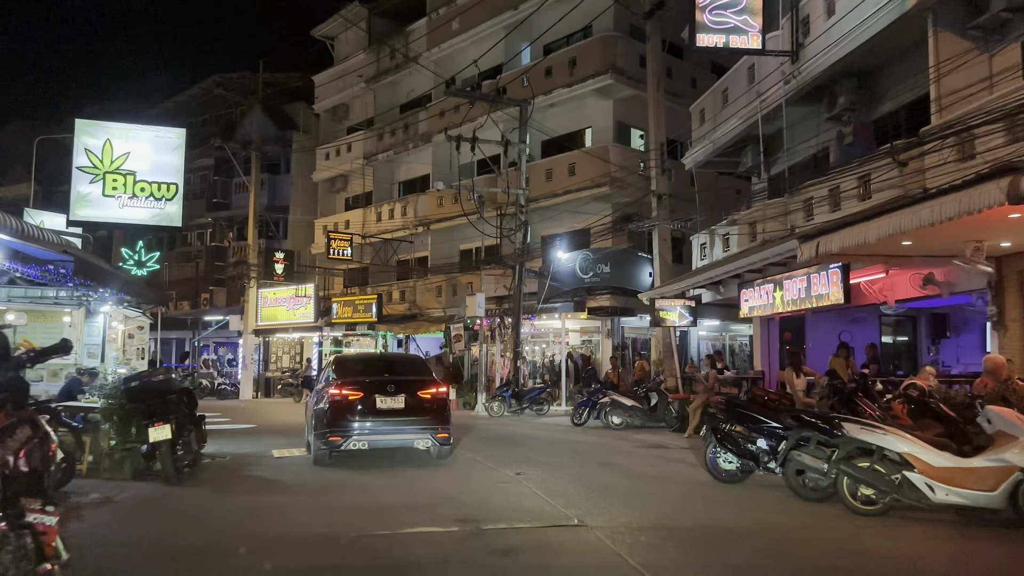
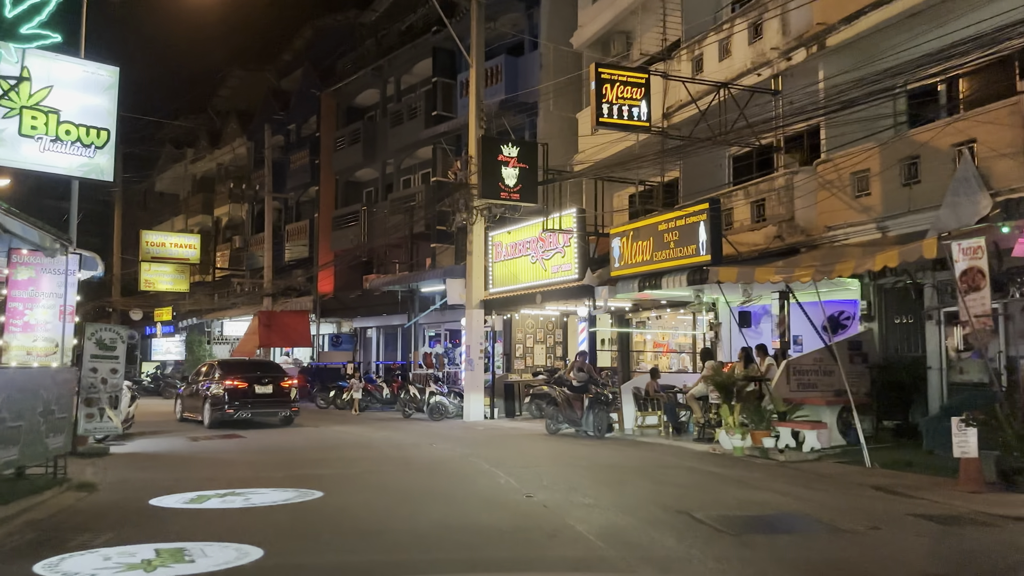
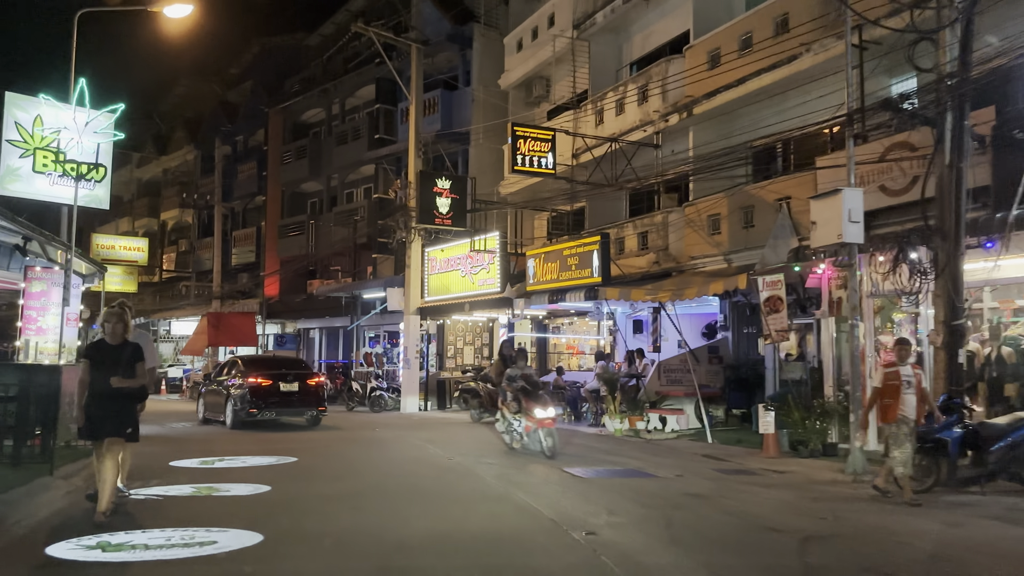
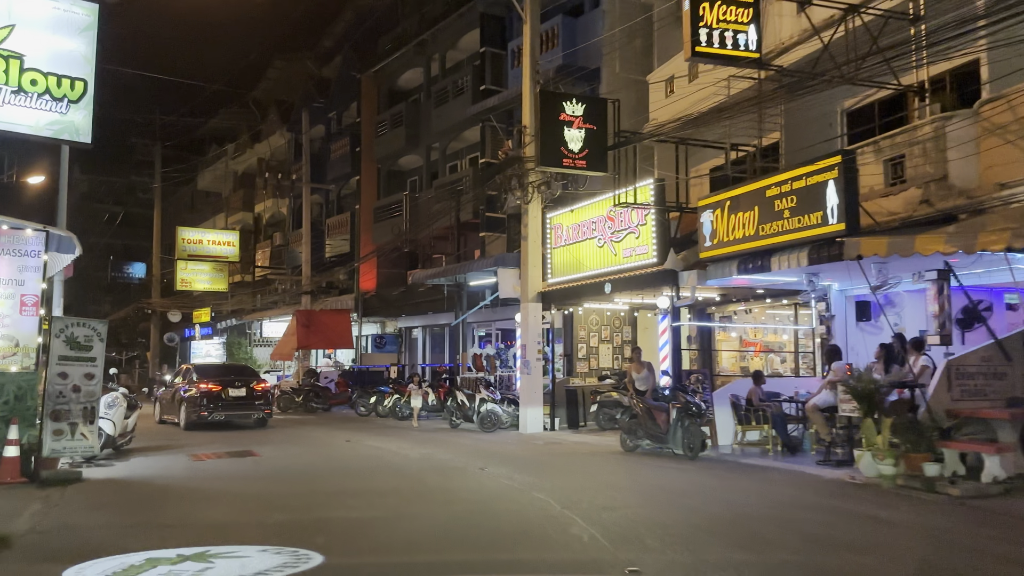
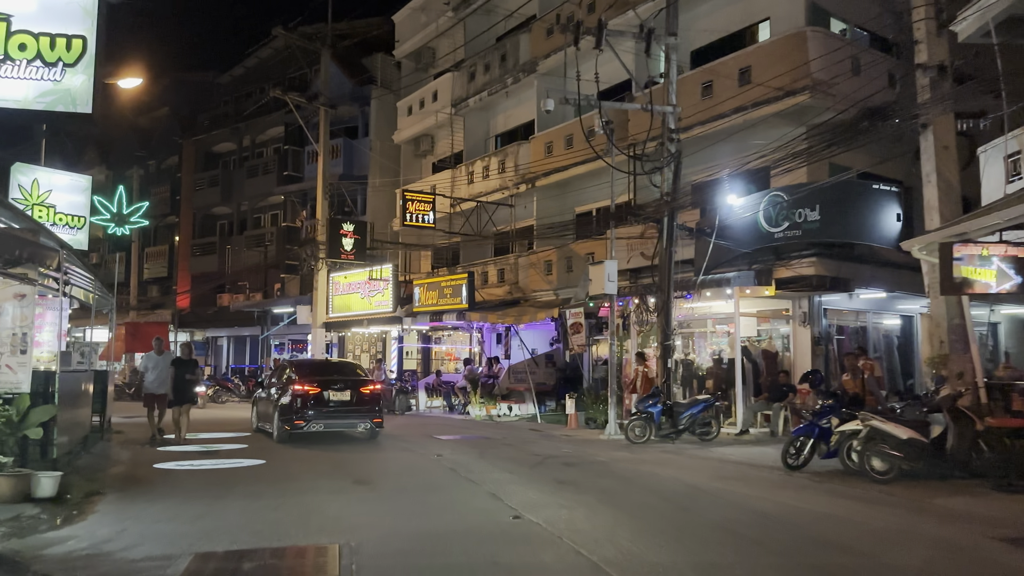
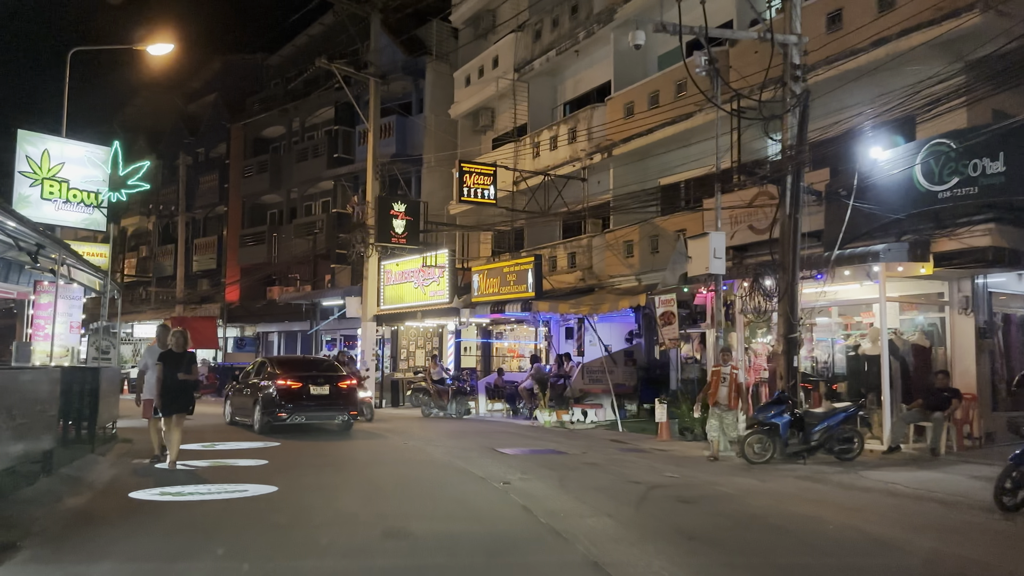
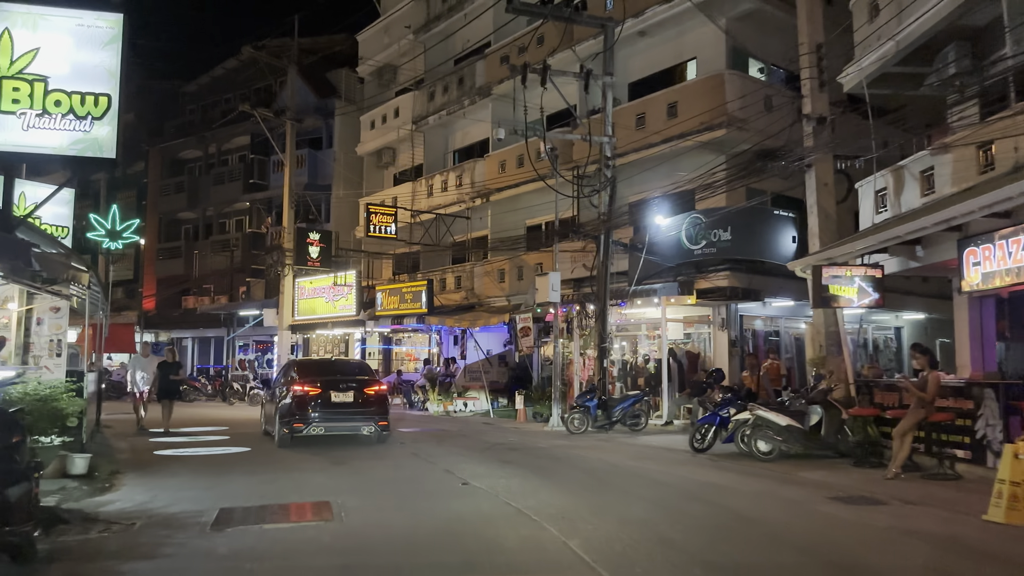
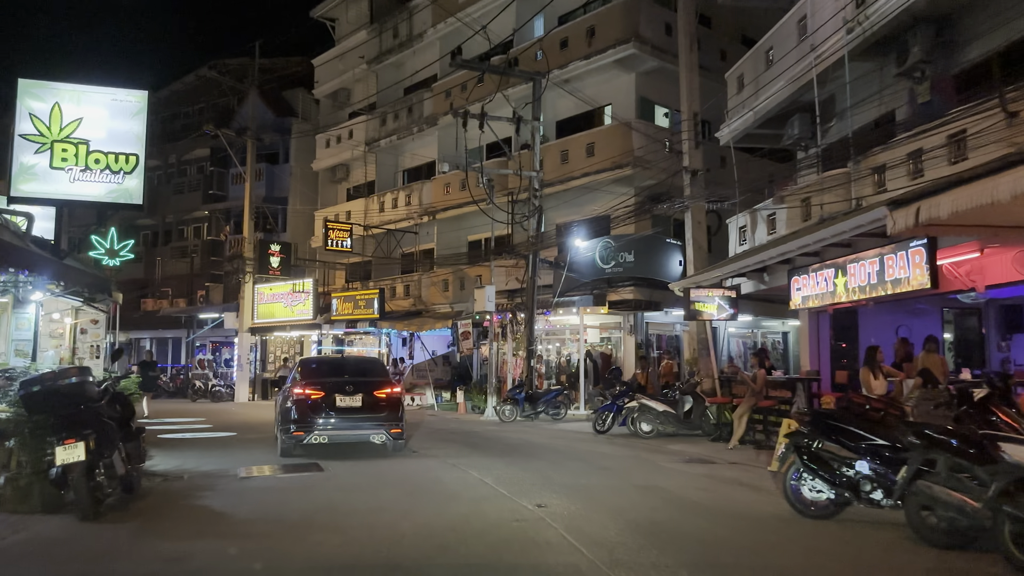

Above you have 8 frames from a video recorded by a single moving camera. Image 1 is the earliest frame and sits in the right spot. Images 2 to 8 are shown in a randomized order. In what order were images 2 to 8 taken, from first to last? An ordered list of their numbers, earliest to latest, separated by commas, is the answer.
8, 7, 5, 6, 3, 2, 4
